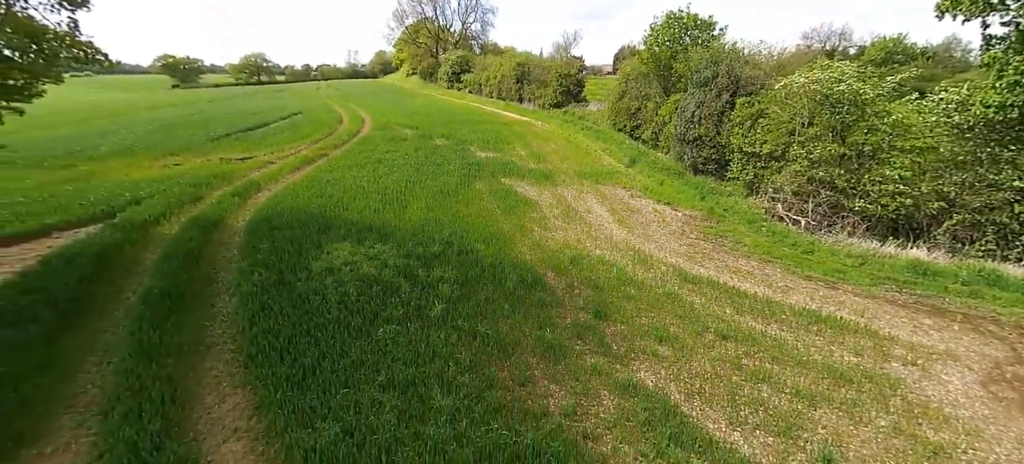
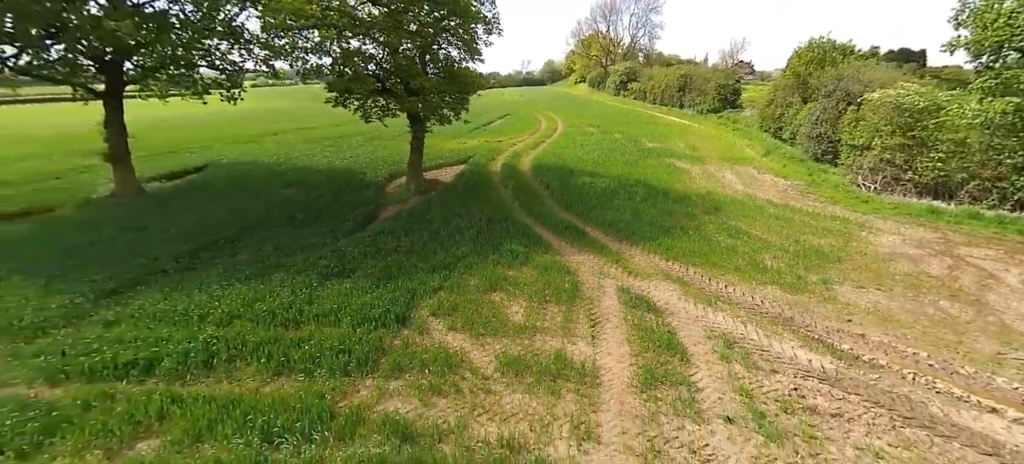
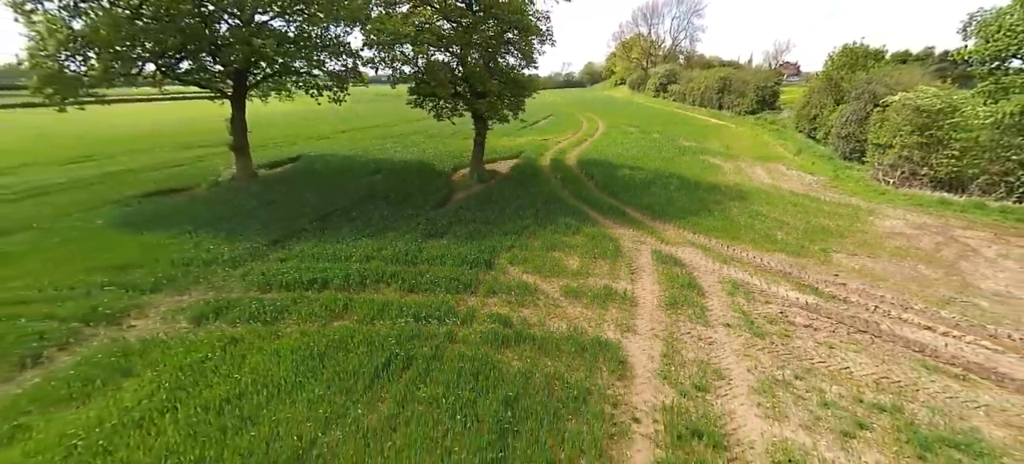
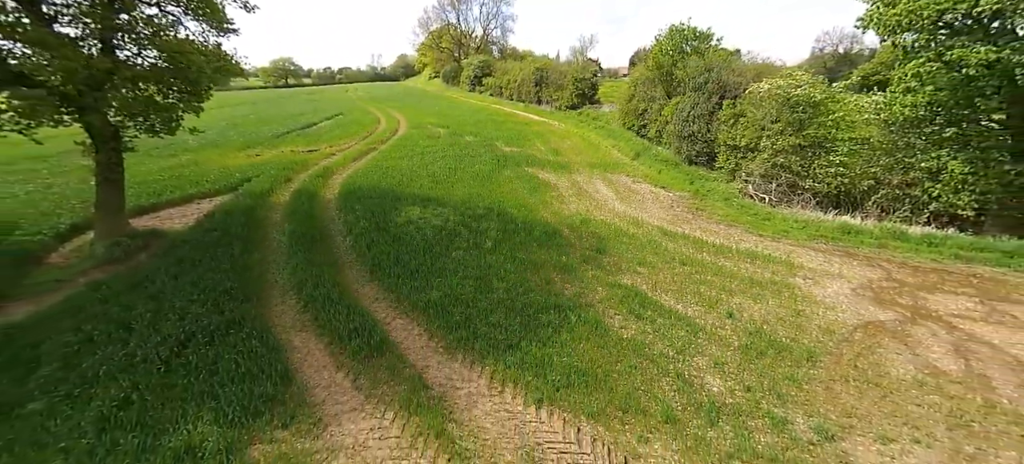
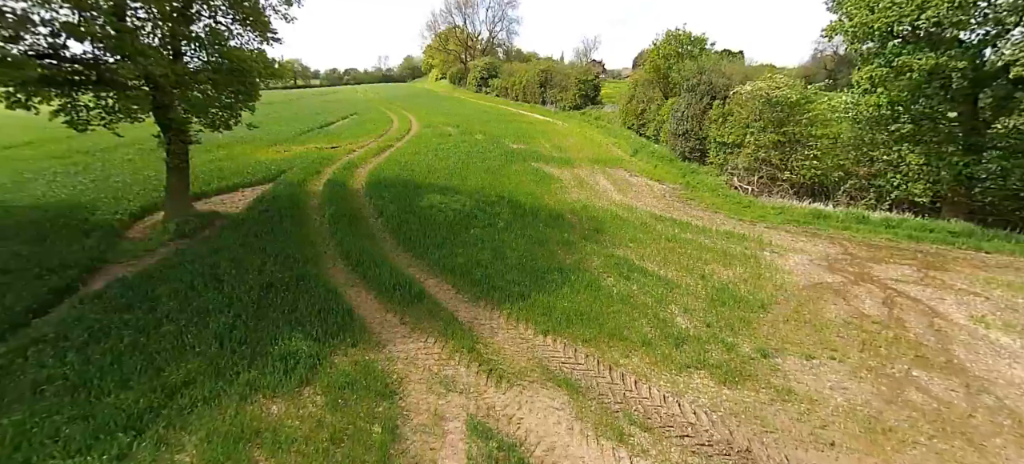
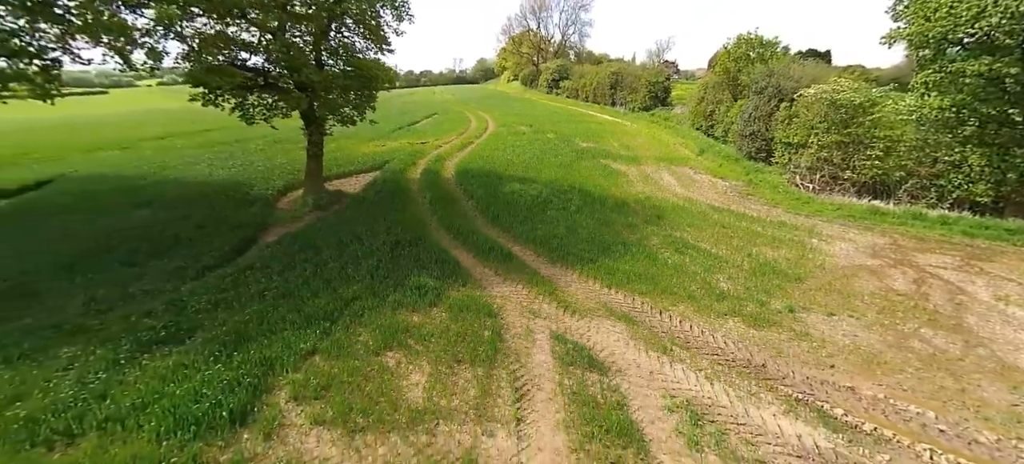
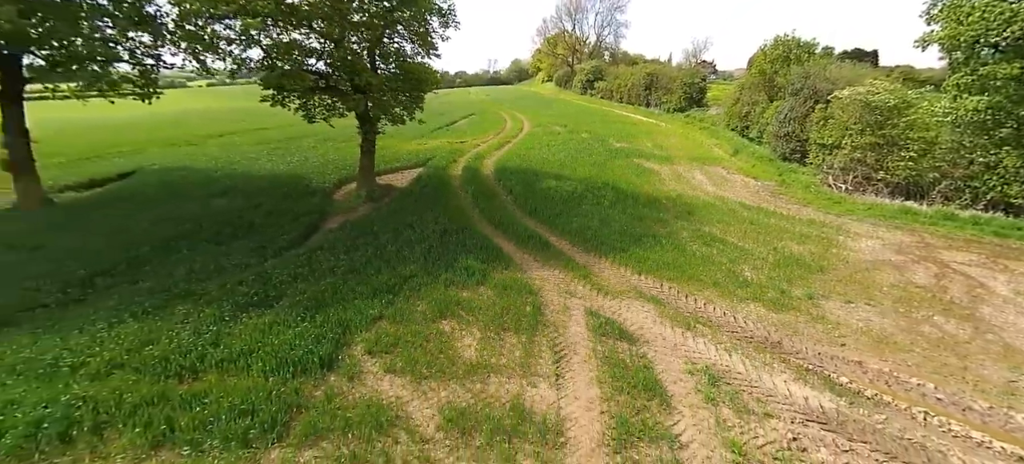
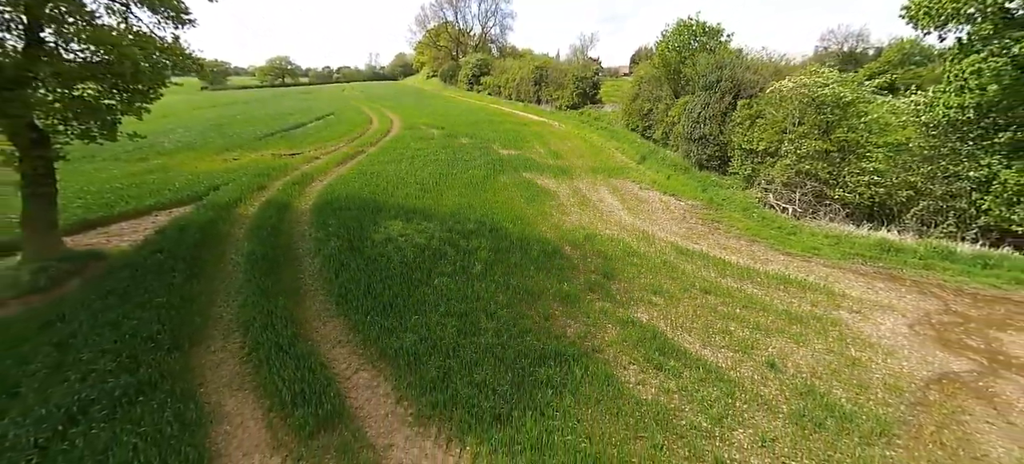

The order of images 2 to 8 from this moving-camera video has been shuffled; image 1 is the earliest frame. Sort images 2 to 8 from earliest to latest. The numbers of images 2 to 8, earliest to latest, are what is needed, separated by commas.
8, 4, 5, 6, 7, 2, 3
